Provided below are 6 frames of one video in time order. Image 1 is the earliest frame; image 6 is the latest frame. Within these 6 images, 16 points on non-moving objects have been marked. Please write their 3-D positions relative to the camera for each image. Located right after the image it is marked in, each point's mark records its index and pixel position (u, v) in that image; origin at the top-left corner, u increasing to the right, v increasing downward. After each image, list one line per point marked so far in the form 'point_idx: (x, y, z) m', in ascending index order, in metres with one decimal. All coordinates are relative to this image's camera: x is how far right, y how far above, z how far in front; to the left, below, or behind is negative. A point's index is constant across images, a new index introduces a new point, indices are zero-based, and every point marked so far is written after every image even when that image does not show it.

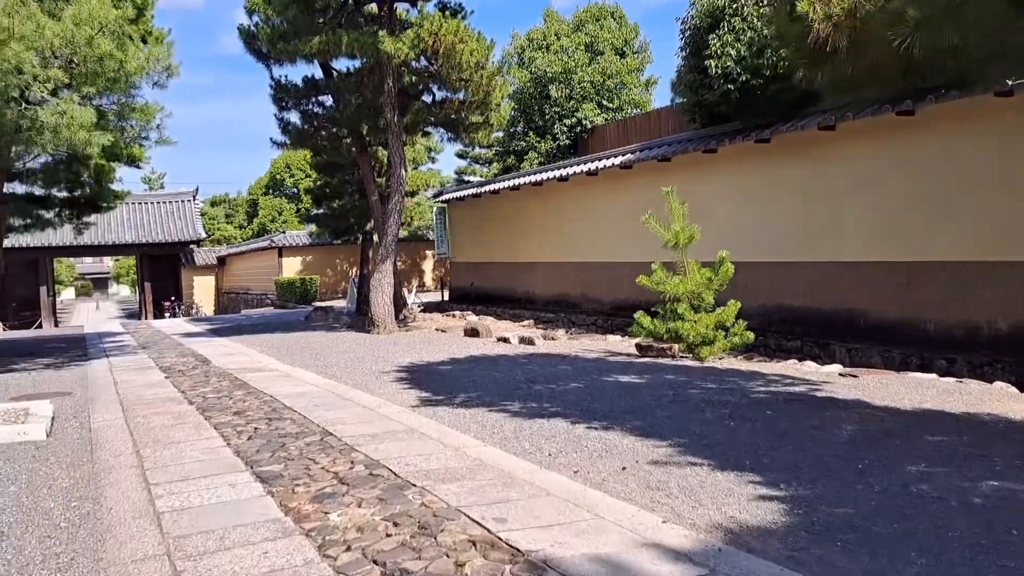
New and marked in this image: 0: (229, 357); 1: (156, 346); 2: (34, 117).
0: (-3.5, -0.9, +10.3) m
1: (-5.3, -0.9, +12.4) m
2: (-4.8, +1.7, +8.2) m
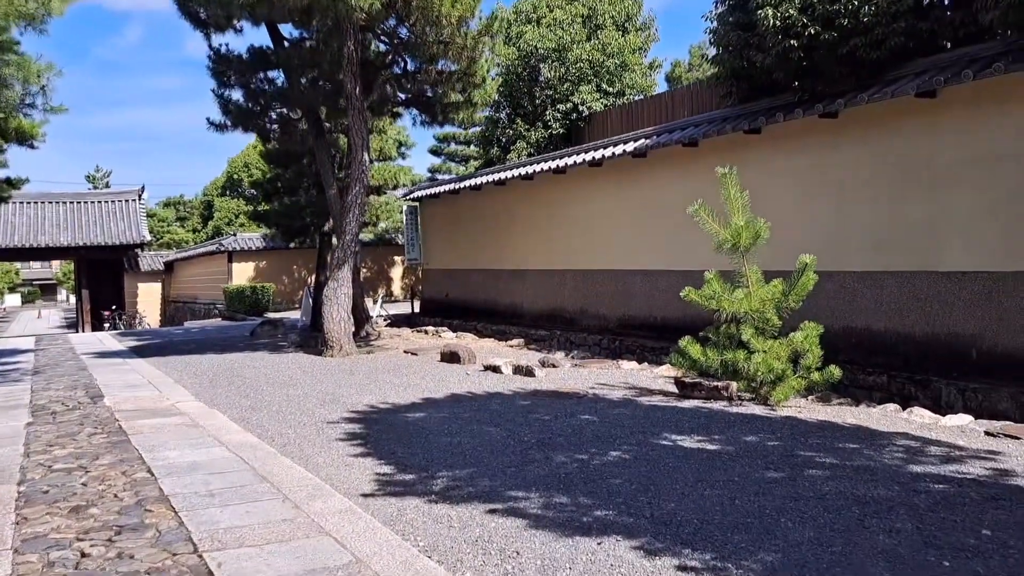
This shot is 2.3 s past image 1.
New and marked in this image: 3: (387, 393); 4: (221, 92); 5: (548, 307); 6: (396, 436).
0: (-3.6, -1.0, +7.9) m
1: (-5.4, -1.0, +9.9) m
2: (-4.8, +1.6, +5.8) m
3: (-1.0, -0.9, +6.8) m
4: (-4.4, +3.0, +12.7) m
5: (+0.5, -0.3, +12.1) m
6: (-0.7, -0.9, +5.1) m
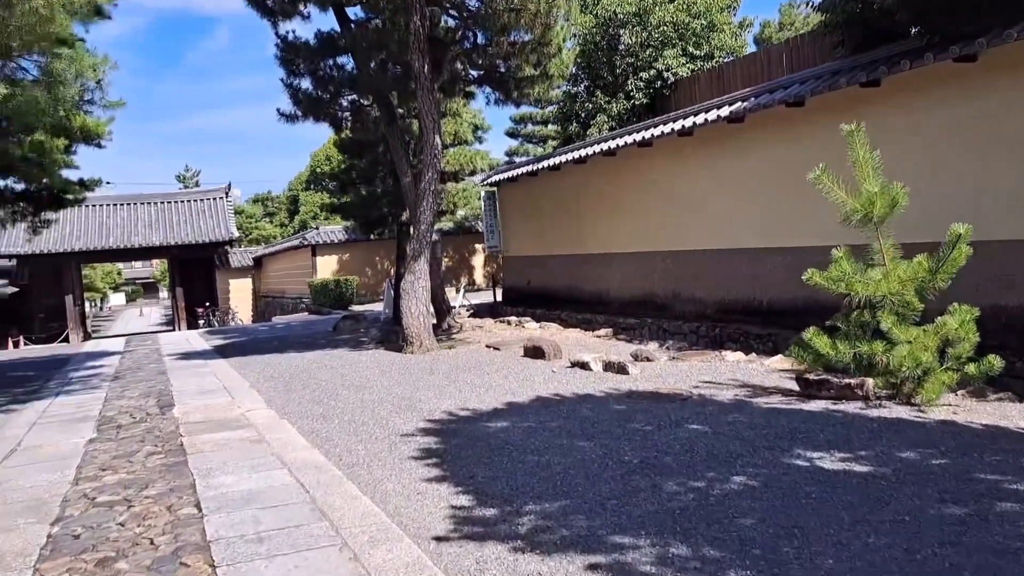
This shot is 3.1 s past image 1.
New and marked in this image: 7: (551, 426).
0: (-2.8, -1.0, +7.5) m
1: (-4.4, -1.0, +9.7) m
2: (-4.3, +1.5, +5.5) m
3: (-0.3, -0.8, +6.2) m
4: (-3.3, +3.0, +12.3) m
5: (+1.7, -0.1, +11.3) m
6: (-0.2, -0.9, +4.5) m
7: (+0.2, -0.8, +5.1) m
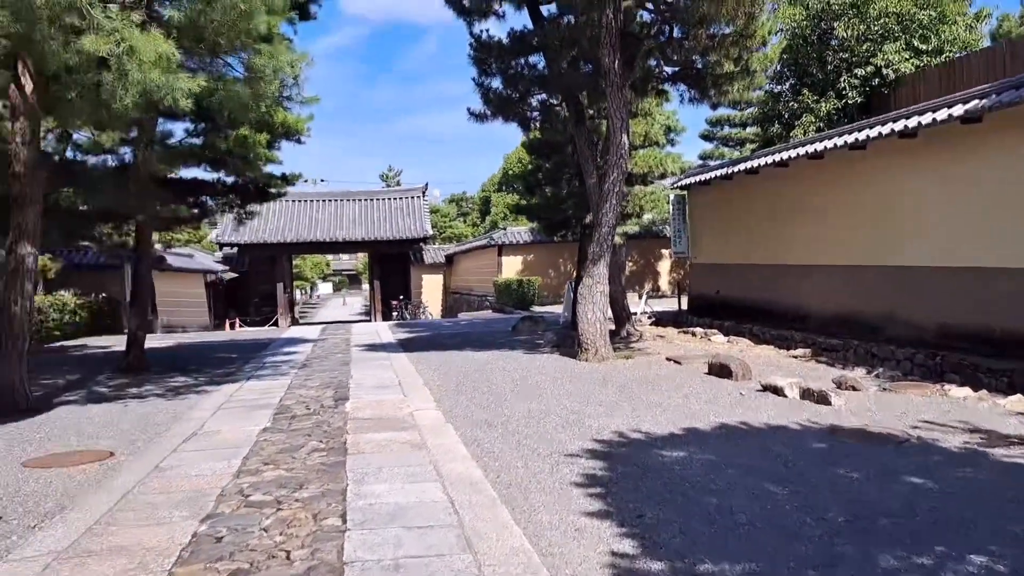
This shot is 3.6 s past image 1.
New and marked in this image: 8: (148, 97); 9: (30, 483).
0: (-1.2, -1.0, +7.5) m
1: (-2.3, -0.9, +10.0) m
2: (-3.0, +1.6, +5.9) m
3: (+0.9, -0.9, +5.7) m
4: (-0.4, +3.1, +12.2) m
5: (+4.1, -0.3, +10.2) m
6: (+0.6, -0.9, +4.0) m
7: (+1.2, -0.9, +4.4) m
8: (-2.6, +1.4, +5.9) m
9: (-2.7, -1.1, +4.6) m
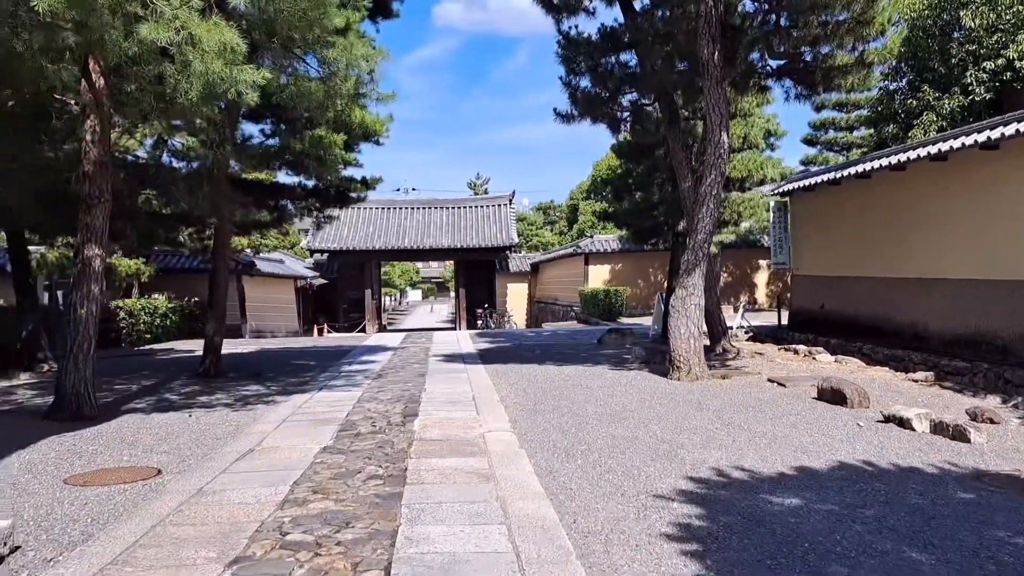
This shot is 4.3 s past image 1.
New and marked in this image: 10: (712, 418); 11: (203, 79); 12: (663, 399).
0: (-0.5, -1.0, +6.9) m
1: (-1.4, -1.0, +9.5) m
2: (-2.4, +1.6, +5.6) m
3: (+1.4, -1.0, +4.9) m
4: (+0.8, +2.9, +11.6) m
5: (+5.0, -0.5, +9.1) m
6: (+0.9, -1.0, +3.3) m
7: (+1.5, -1.0, +3.7) m
8: (-2.1, +1.4, +5.6) m
9: (-2.3, -1.1, +4.2) m
10: (+1.5, -1.0, +6.2) m
11: (-2.0, +1.4, +5.4) m
12: (+1.3, -1.0, +7.2) m
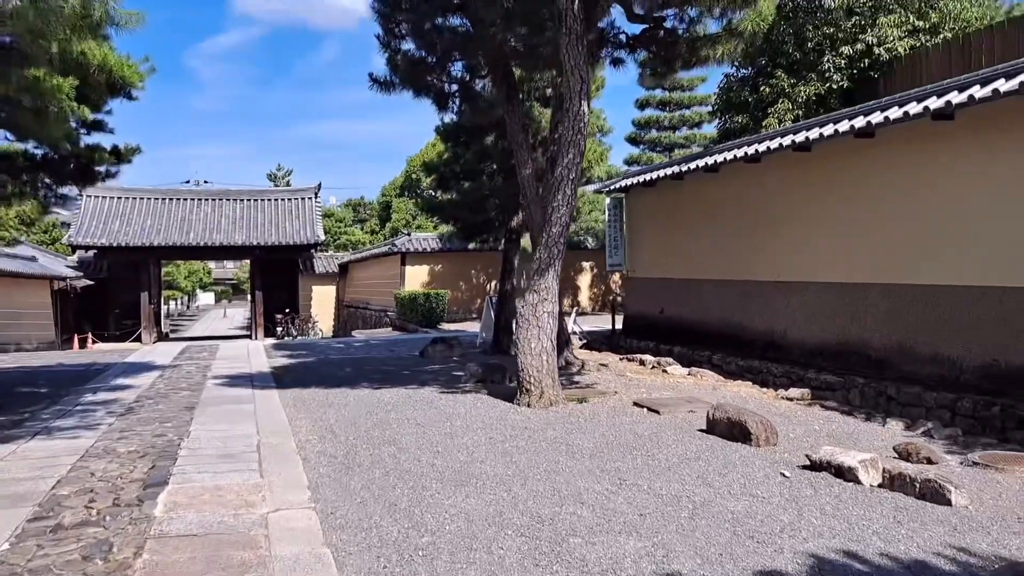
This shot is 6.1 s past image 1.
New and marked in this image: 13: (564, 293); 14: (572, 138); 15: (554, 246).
0: (-1.7, -1.1, +4.8) m
1: (-3.1, -1.0, +7.1) m
2: (-3.2, +1.6, +3.0) m
3: (+0.6, -1.0, +3.3) m
4: (-1.5, +2.9, +9.7) m
5: (+3.2, -0.5, +8.1) m
6: (+0.6, -1.0, +1.5) m
7: (+1.1, -1.0, +2.1) m
8: (-2.9, +1.3, +3.1) m
9: (-2.8, -1.1, +1.7) m
10: (+0.4, -1.0, +4.5) m
11: (-2.8, +1.3, +3.0) m
12: (0.0, -1.0, +5.5) m
13: (+1.2, -0.1, +19.1) m
14: (+0.5, +1.3, +7.1) m
15: (+0.4, +0.3, +7.0) m
